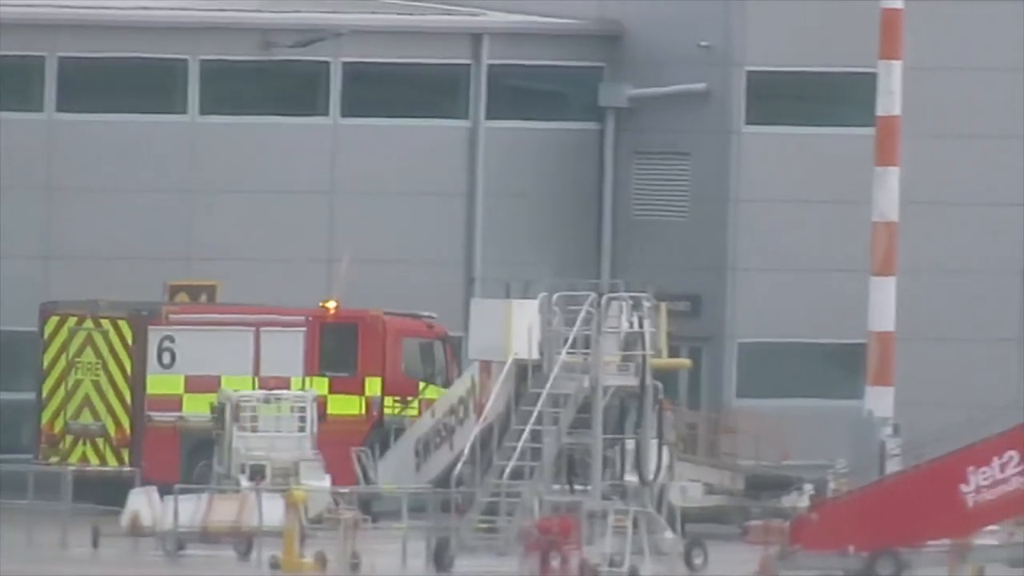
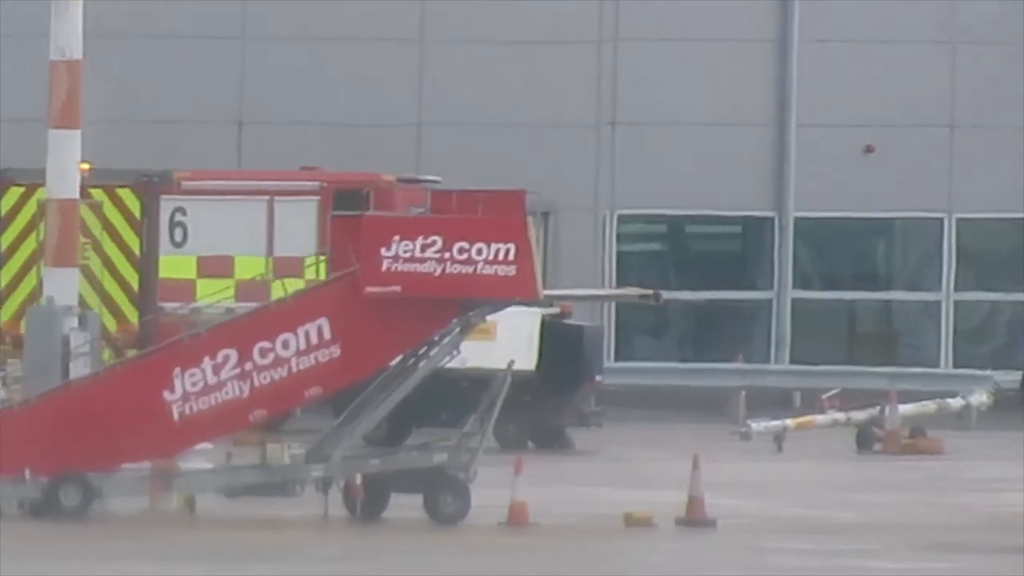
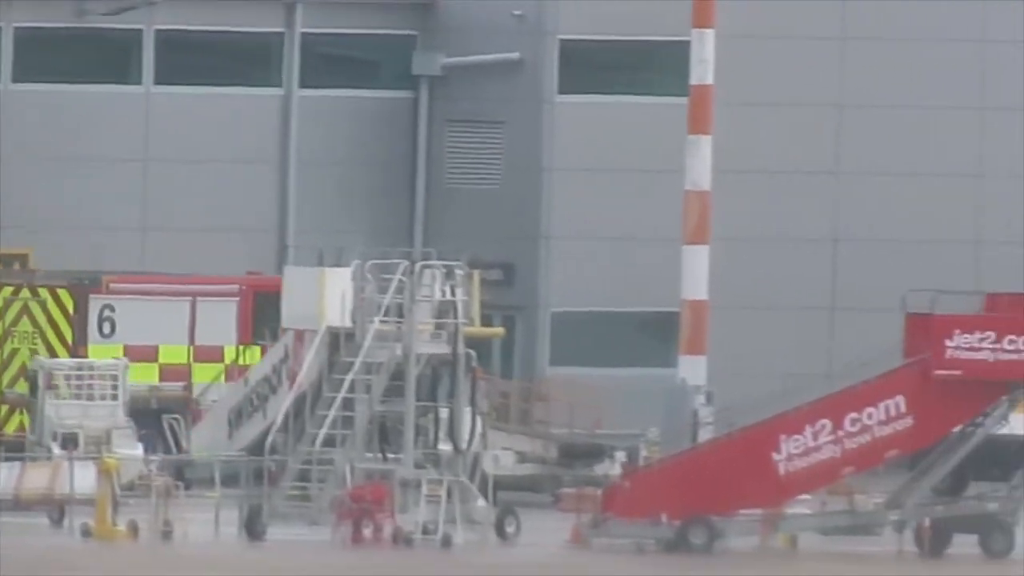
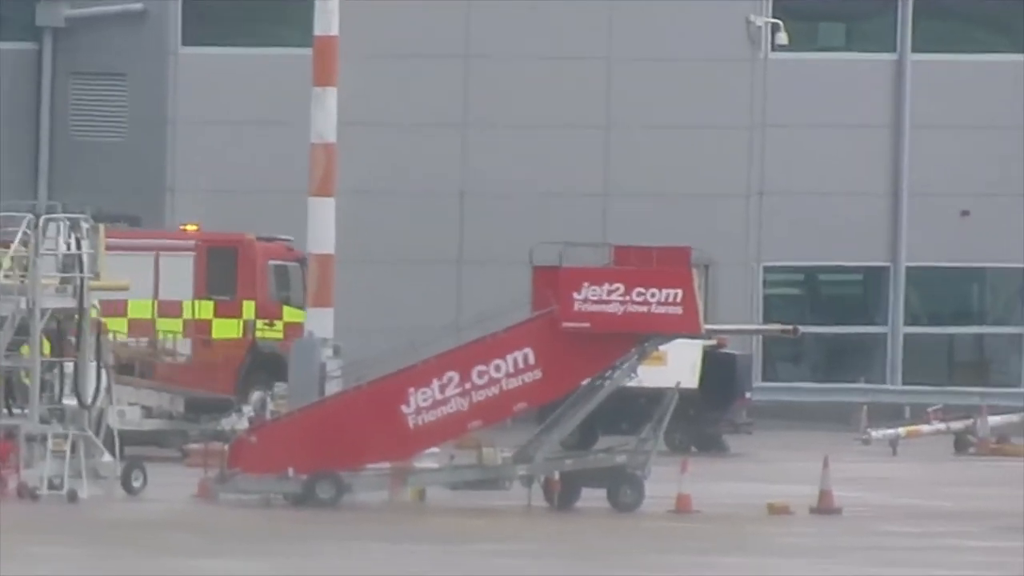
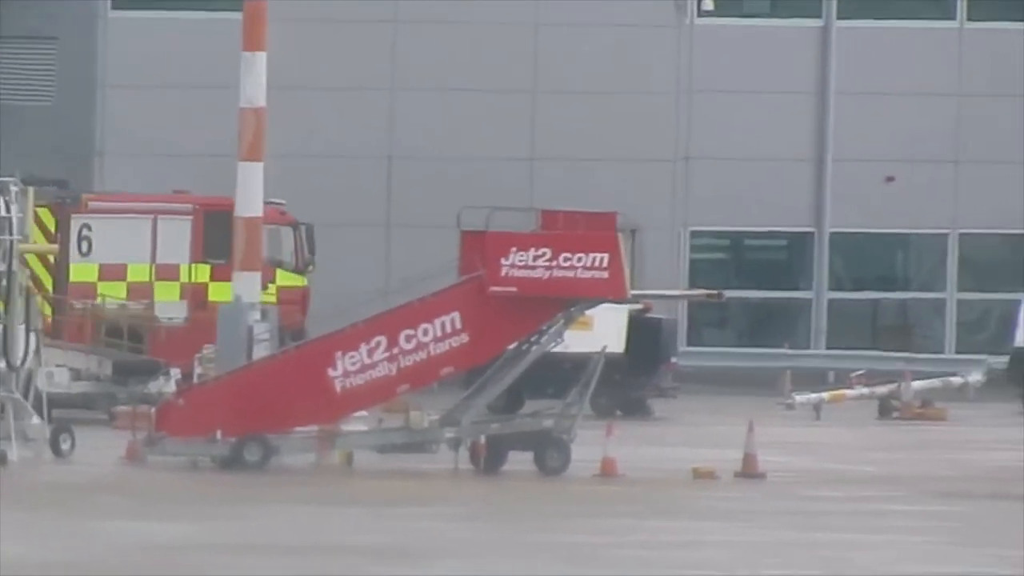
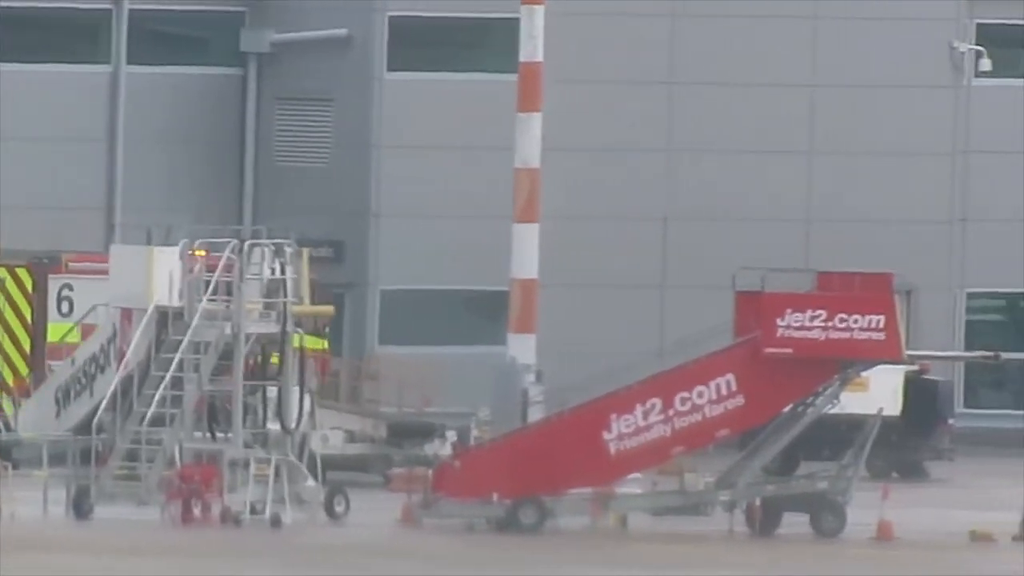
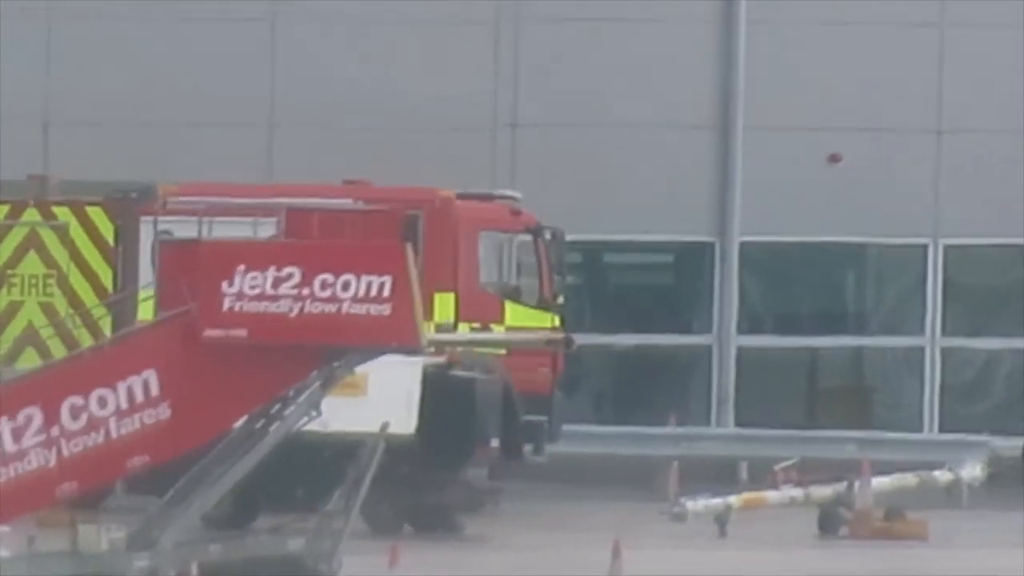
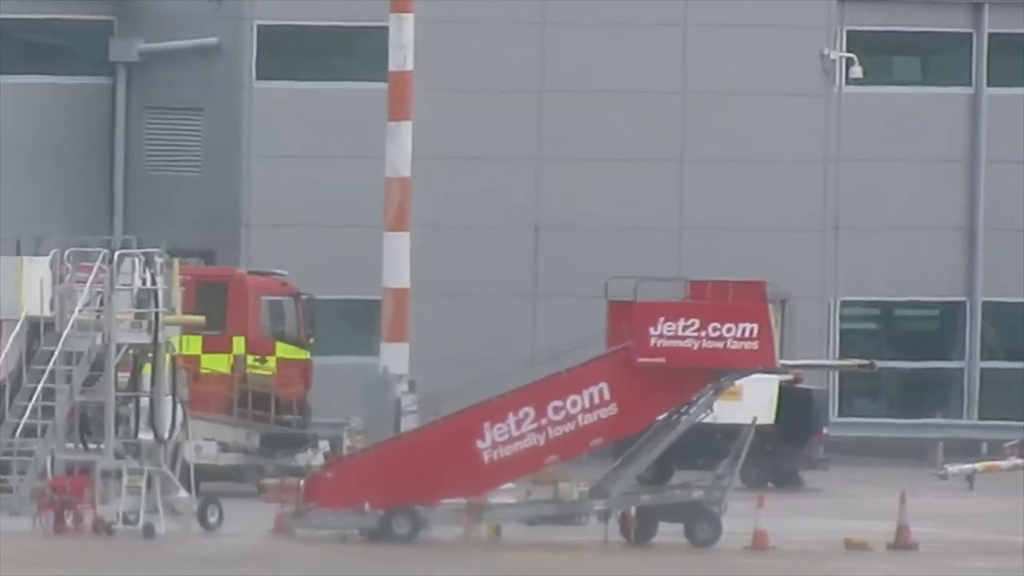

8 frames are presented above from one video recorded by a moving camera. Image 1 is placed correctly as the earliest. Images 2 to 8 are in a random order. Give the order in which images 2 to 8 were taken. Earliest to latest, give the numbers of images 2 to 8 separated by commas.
3, 6, 8, 4, 5, 2, 7
